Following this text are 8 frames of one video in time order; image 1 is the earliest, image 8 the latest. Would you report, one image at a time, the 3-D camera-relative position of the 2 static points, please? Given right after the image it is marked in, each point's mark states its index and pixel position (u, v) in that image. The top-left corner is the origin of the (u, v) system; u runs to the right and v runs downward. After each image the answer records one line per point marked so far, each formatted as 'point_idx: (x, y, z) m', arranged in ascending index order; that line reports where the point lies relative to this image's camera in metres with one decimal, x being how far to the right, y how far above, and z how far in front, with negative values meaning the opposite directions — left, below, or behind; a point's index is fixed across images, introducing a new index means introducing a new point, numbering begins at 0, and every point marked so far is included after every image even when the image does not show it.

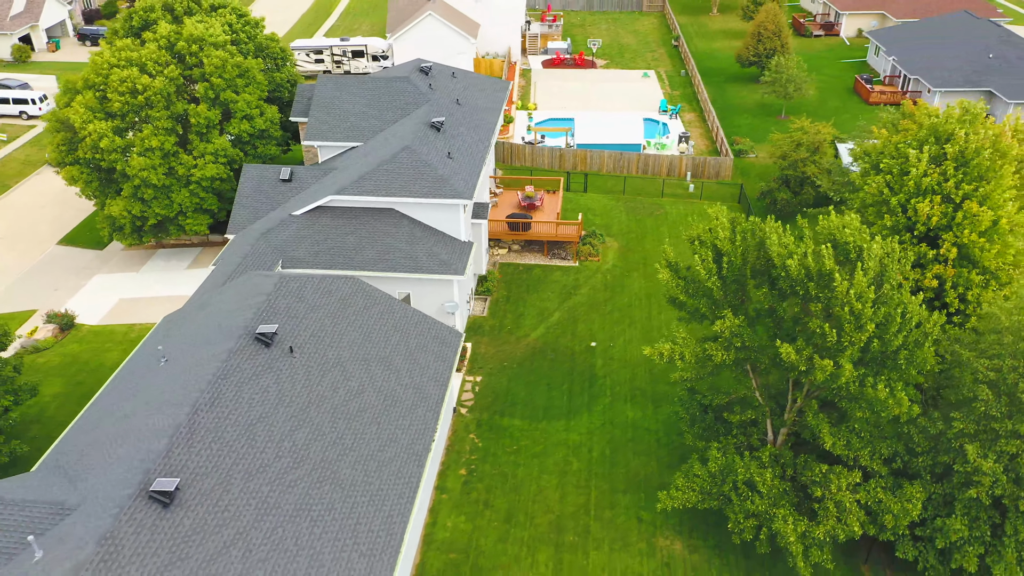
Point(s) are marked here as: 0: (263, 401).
0: (-6.0, -2.7, +19.8) m
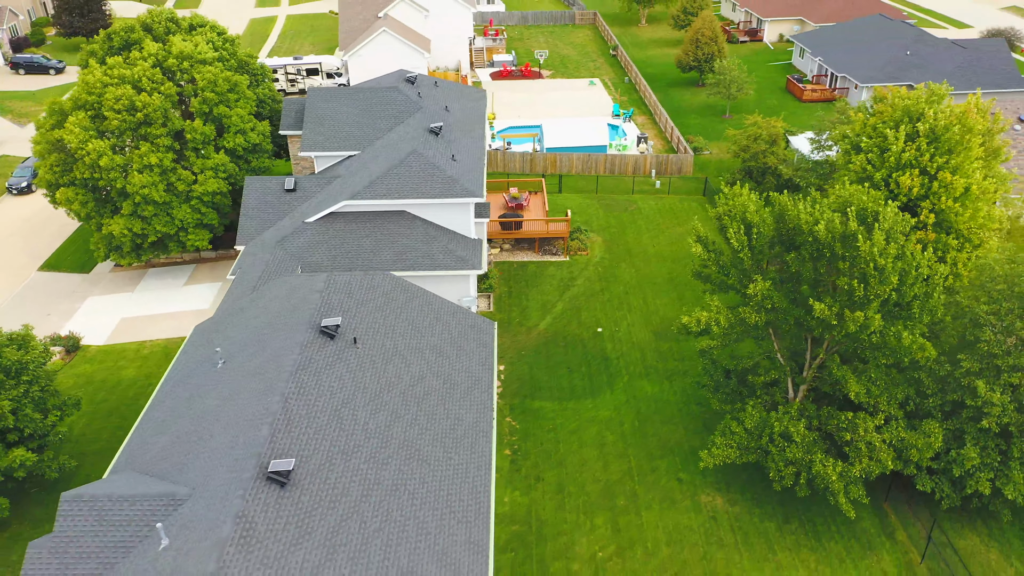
0: (-4.3, -2.5, +20.6) m
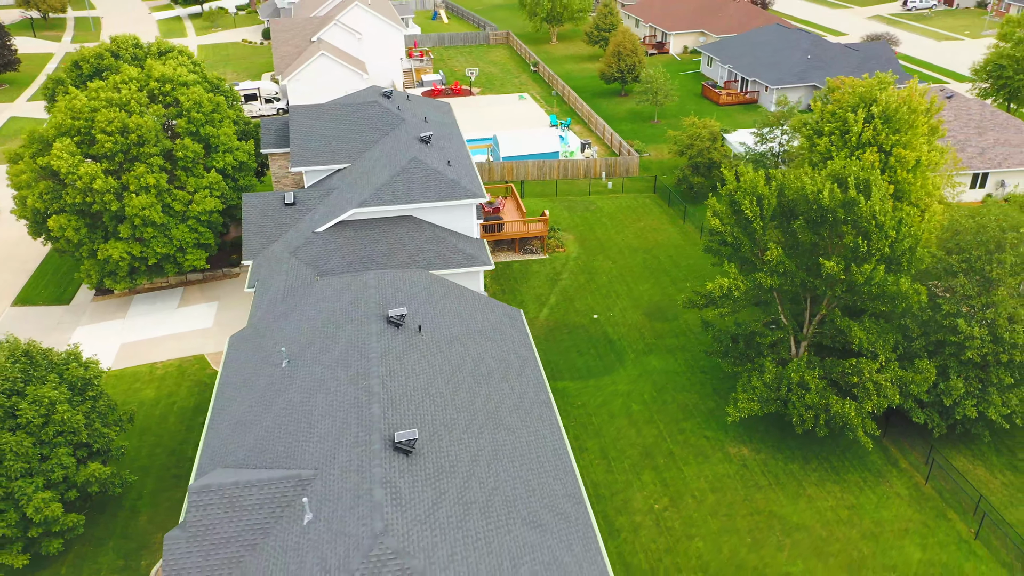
0: (-2.4, -2.2, +22.0) m
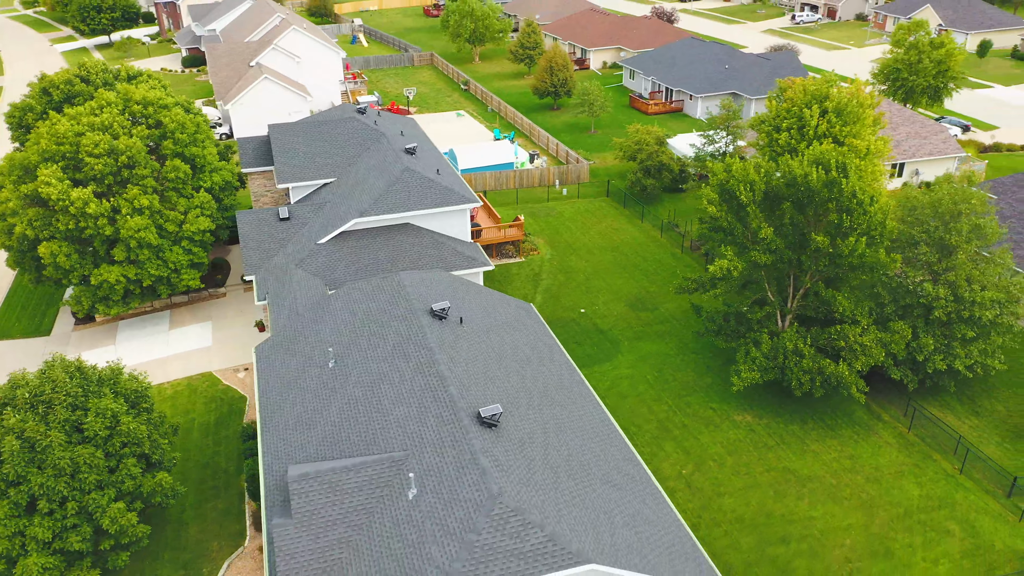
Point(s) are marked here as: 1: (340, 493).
0: (-1.0, -1.9, +23.3) m
1: (-4.0, -4.7, +19.0) m
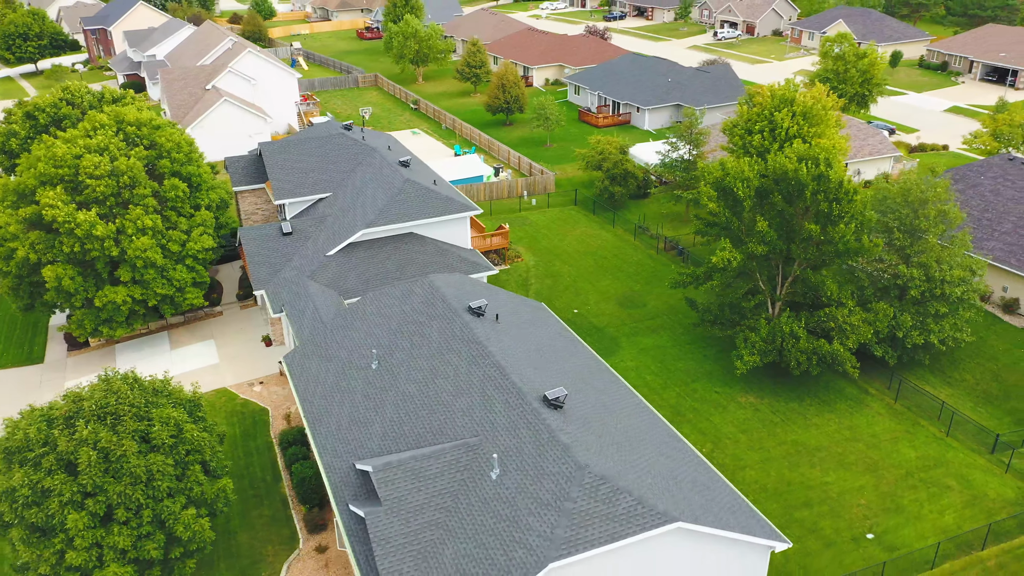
0: (+0.2, -1.8, +24.5) m
1: (-2.1, -4.6, +19.9) m
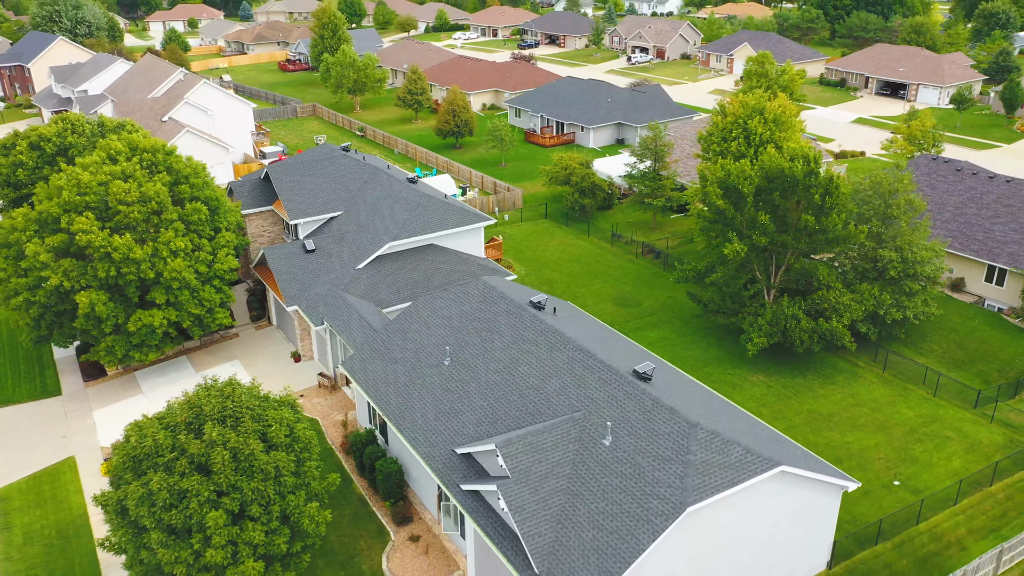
0: (+2.4, -1.6, +26.6) m
1: (+0.8, -4.3, +21.6) m
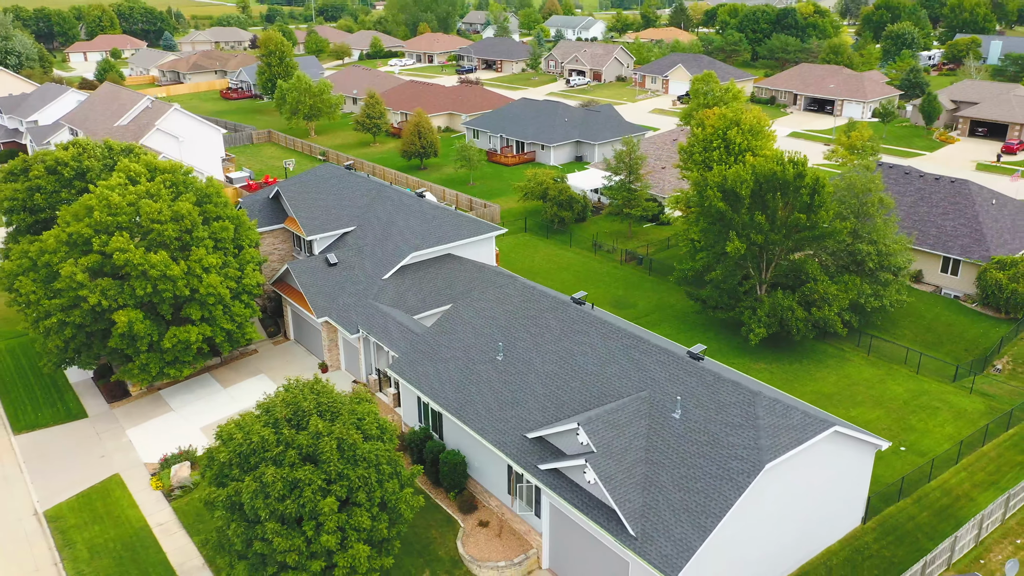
0: (+4.1, -1.4, +28.7) m
1: (+3.0, -4.0, +23.5) m
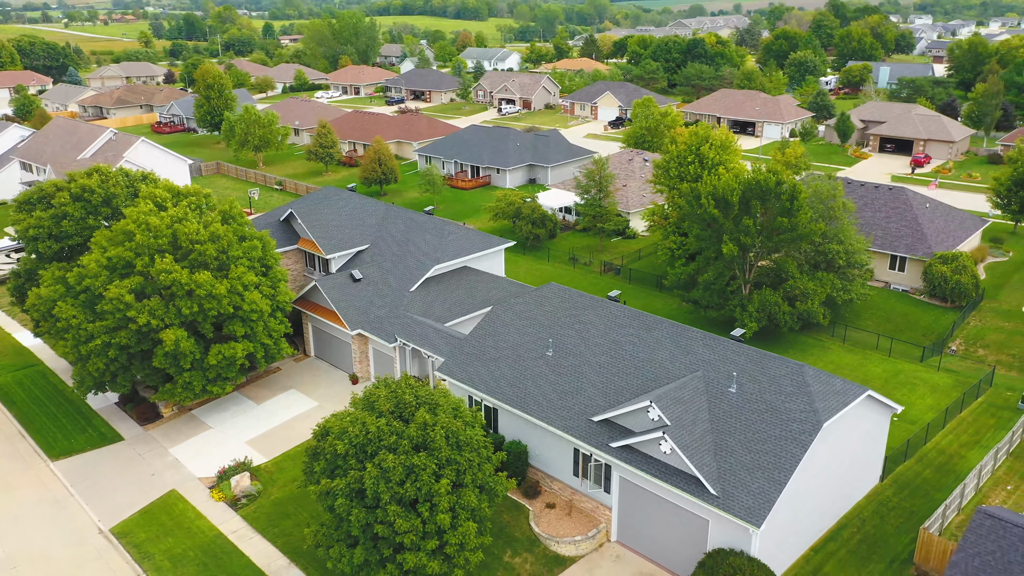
0: (+5.8, -1.2, +31.7) m
1: (+5.5, -3.7, +26.3) m
